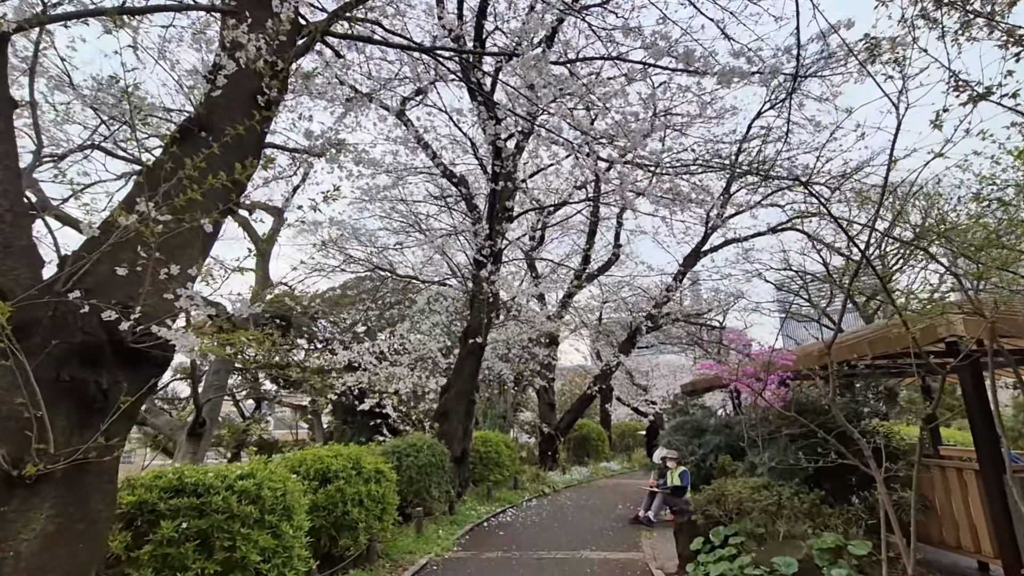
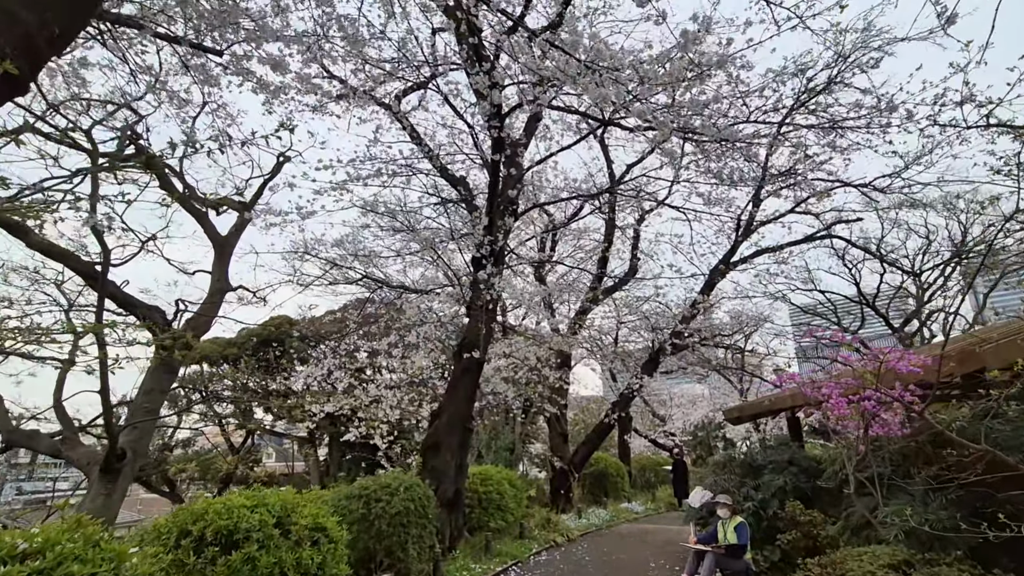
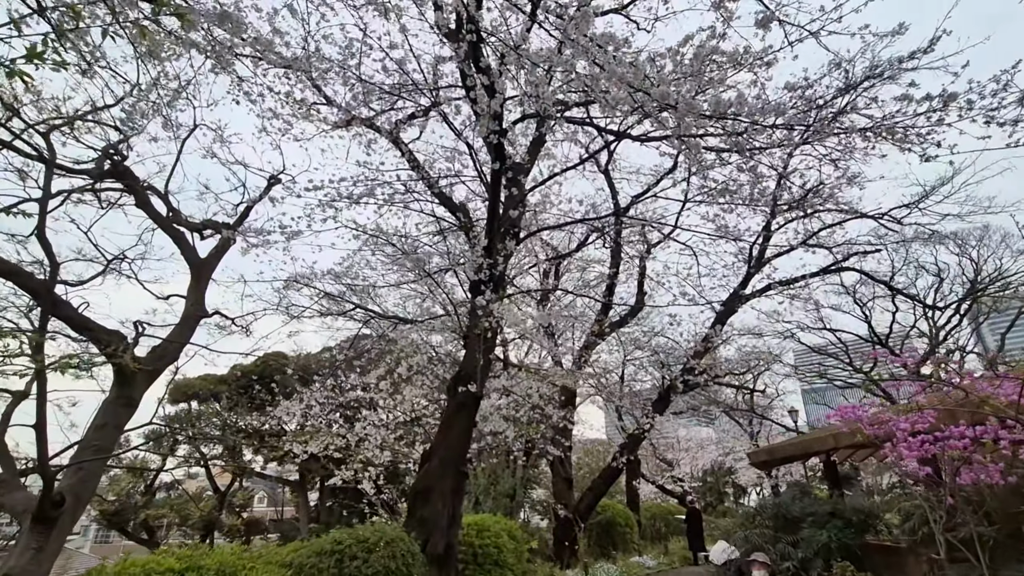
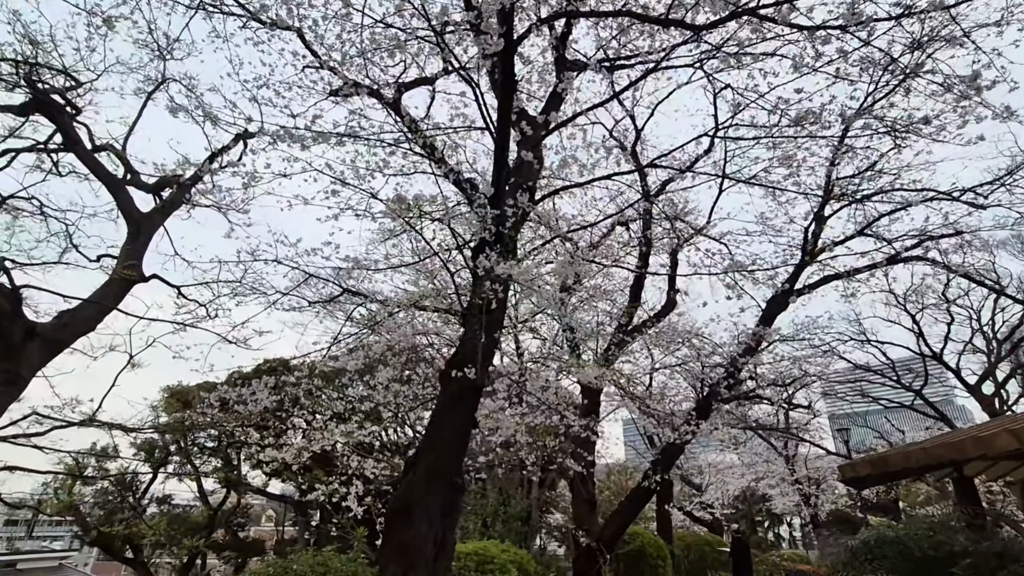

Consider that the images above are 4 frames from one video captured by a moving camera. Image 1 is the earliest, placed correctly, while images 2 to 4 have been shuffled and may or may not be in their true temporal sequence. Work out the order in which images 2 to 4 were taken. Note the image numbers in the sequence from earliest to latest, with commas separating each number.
2, 3, 4
